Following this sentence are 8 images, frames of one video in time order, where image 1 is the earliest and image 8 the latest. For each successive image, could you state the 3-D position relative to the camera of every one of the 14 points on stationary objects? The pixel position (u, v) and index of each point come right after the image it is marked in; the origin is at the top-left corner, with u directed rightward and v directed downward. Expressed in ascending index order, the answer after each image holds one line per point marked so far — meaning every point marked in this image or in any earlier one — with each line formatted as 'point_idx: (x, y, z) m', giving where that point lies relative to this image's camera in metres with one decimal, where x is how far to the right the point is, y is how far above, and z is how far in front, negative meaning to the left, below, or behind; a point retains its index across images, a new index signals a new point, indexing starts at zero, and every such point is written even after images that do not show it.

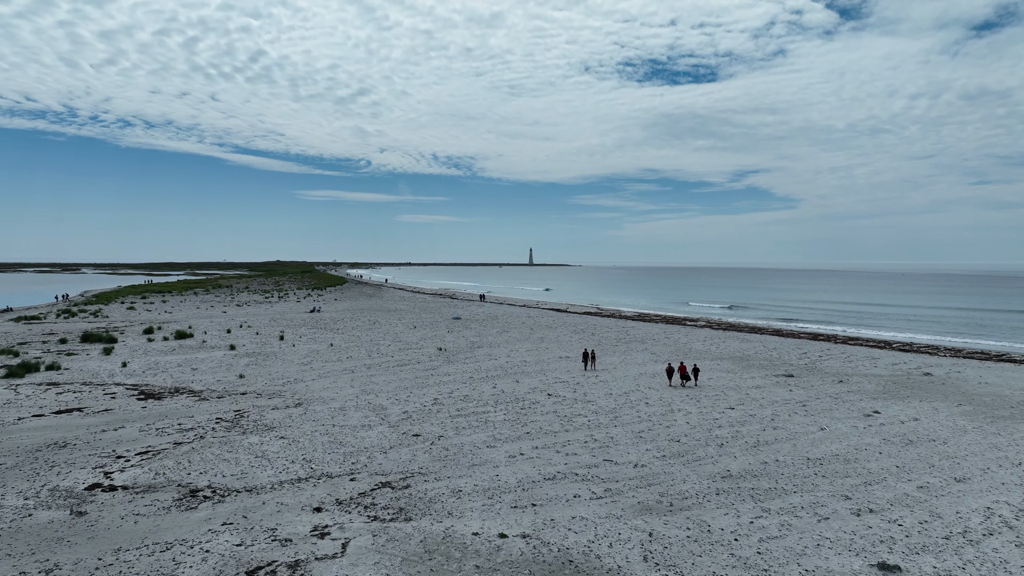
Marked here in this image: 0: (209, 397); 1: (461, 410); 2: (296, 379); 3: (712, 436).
0: (-6.4, -2.3, +16.6) m
1: (-1.0, -2.4, +15.0) m
2: (-5.3, -2.2, +19.1) m
3: (+3.2, -2.4, +12.7) m
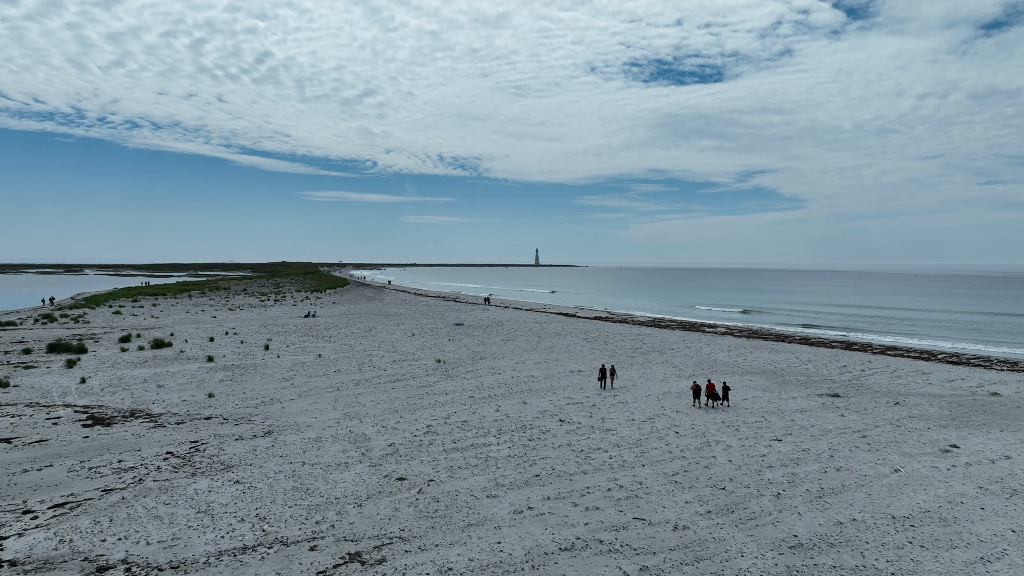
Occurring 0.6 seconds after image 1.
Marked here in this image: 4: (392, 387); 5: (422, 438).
0: (-6.3, -2.5, +14.3) m
1: (-0.9, -2.5, +12.7) m
2: (-5.1, -2.4, +16.8) m
3: (+3.3, -2.6, +10.3) m
4: (-2.8, -2.3, +18.3) m
5: (-1.5, -2.5, +13.1) m
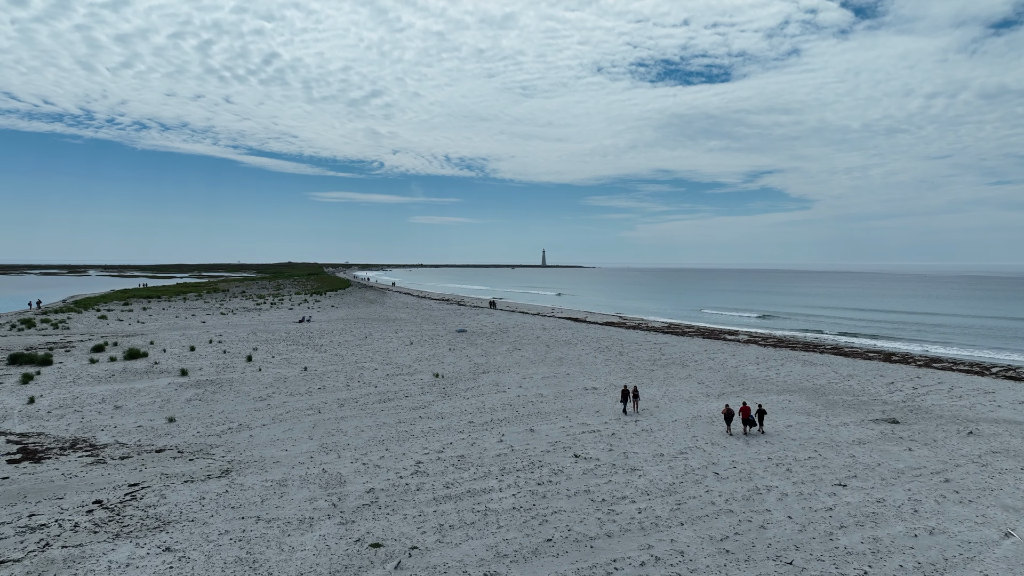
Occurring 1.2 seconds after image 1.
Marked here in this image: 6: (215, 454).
0: (-6.2, -2.6, +12.1) m
1: (-0.8, -2.7, +10.4) m
2: (-5.0, -2.5, +14.6) m
3: (+3.4, -2.7, +8.0) m
4: (-2.7, -2.5, +16.1) m
5: (-1.4, -2.7, +10.8) m
6: (-4.7, -2.6, +12.4) m
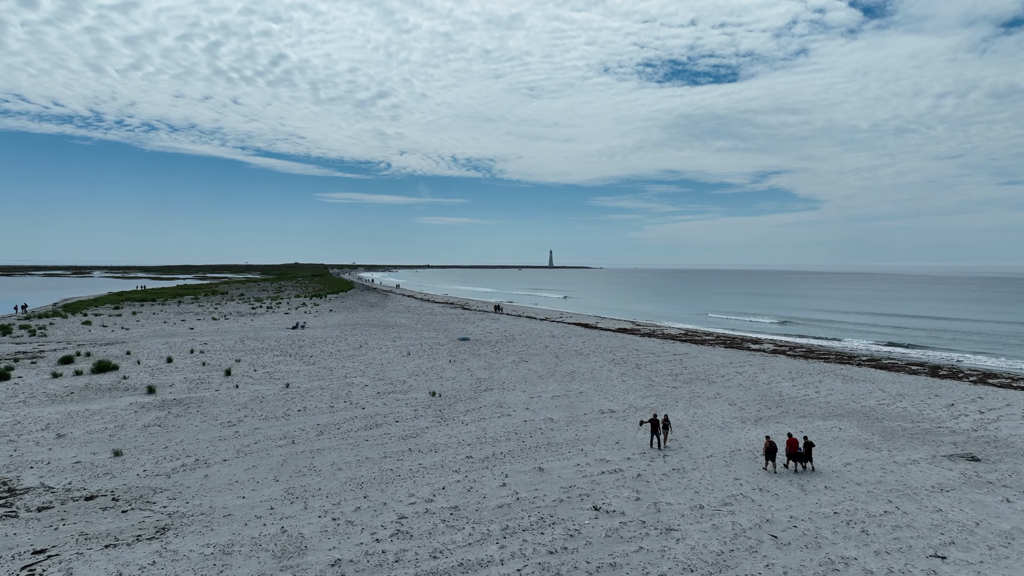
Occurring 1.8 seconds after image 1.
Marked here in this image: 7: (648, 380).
0: (-6.2, -2.8, +9.9) m
1: (-0.8, -2.8, +8.2) m
2: (-5.0, -2.7, +12.4) m
3: (+3.4, -2.9, +5.7) m
4: (-2.6, -2.7, +13.8) m
5: (-1.4, -2.8, +8.6) m
6: (-4.6, -2.8, +10.2) m
7: (+3.4, -2.3, +20.0) m
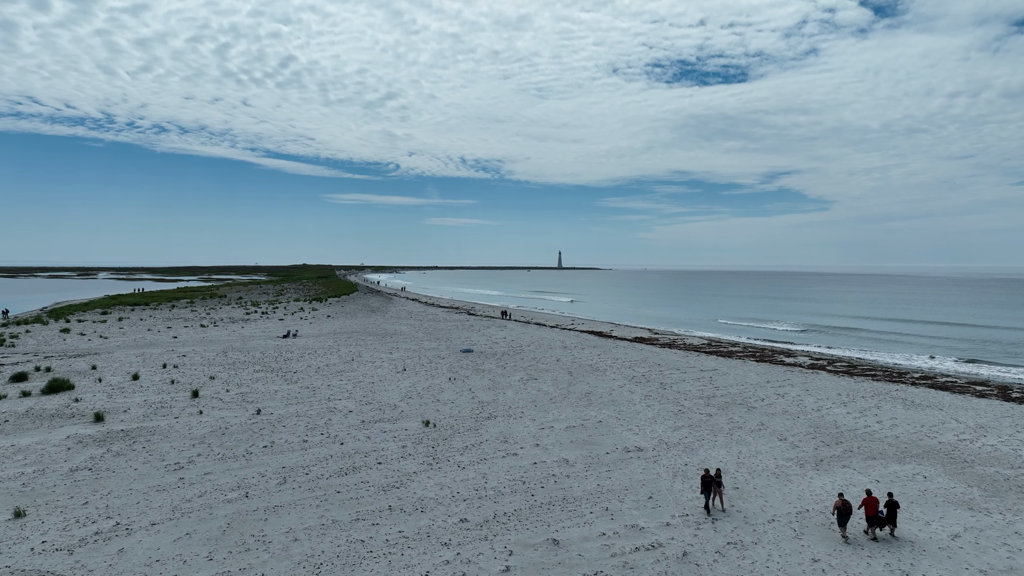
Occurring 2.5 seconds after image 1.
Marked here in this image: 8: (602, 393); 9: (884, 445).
0: (-6.1, -3.0, +7.3) m
1: (-0.7, -3.1, +5.5) m
2: (-4.9, -2.9, +9.8) m
3: (+3.4, -3.1, +3.0) m
4: (-2.5, -2.9, +11.2) m
5: (-1.3, -3.0, +5.9) m
6: (-4.6, -3.0, +7.5) m
7: (+3.6, -2.6, +17.2) m
8: (+2.2, -2.5, +18.9) m
9: (+6.4, -2.7, +13.5) m
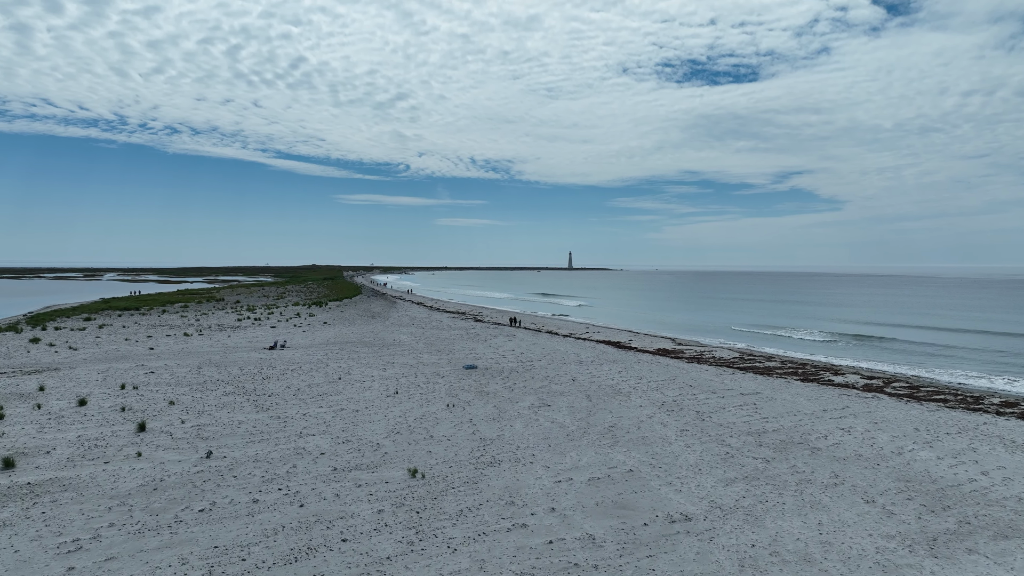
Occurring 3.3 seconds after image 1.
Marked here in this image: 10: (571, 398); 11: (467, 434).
0: (-6.1, -3.2, +4.2) m
1: (-0.7, -3.3, +2.3) m
2: (-4.8, -3.2, +6.7) m
3: (+3.4, -3.3, -0.2) m
4: (-2.4, -3.1, +8.0) m
5: (-1.3, -3.3, +2.8) m
6: (-4.5, -3.3, +4.4) m
7: (+3.8, -2.8, +14.0) m
8: (+2.3, -2.8, +15.7) m
9: (+6.5, -3.0, +10.3) m
10: (+1.4, -2.6, +19.2) m
11: (-0.9, -2.8, +15.2) m
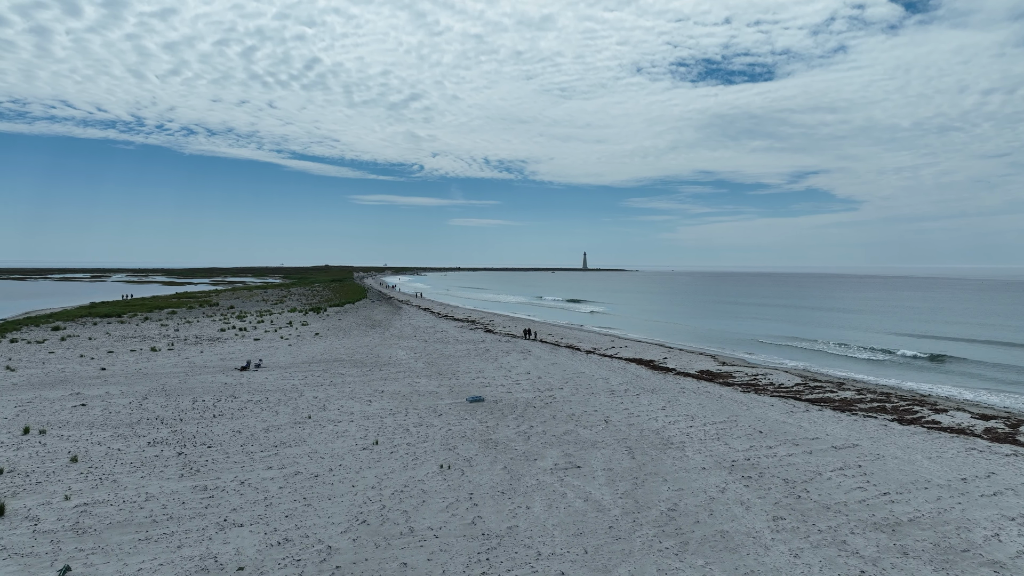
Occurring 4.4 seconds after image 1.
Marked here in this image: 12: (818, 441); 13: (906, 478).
0: (-6.0, -3.6, -0.5) m
1: (-0.7, -3.6, -2.5) m
2: (-4.7, -3.5, +1.9) m
3: (+3.3, -3.7, -5.1) m
4: (-2.3, -3.4, +3.3) m
5: (-1.3, -3.6, -2.0) m
6: (-4.5, -3.6, -0.3) m
7: (+4.0, -3.1, +9.1) m
8: (+2.6, -3.1, +10.9) m
9: (+6.7, -3.3, +5.4) m
10: (+1.7, -3.0, +14.3) m
11: (-0.7, -3.2, +10.4) m
12: (+6.0, -2.9, +15.3) m
13: (+6.3, -3.0, +12.6) m
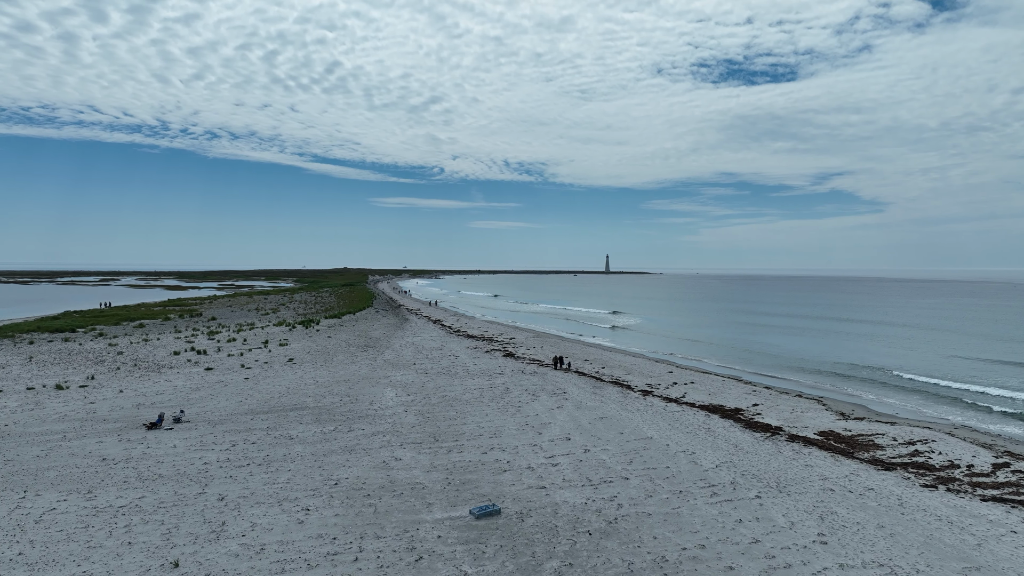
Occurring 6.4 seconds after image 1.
0: (-6.0, -4.0, -8.7) m
1: (-0.7, -4.0, -10.8) m
2: (-4.6, -3.9, -6.3) m
3: (+3.3, -4.1, -13.5) m
4: (-2.2, -3.9, -5.0) m
5: (-1.3, -4.0, -10.4) m
6: (-4.5, -4.0, -8.5) m
7: (+4.2, -3.6, +0.7) m
8: (+2.9, -3.5, +2.5) m
9: (+6.8, -3.7, -3.2) m
10: (+2.1, -3.4, +5.9) m
11: (-0.4, -3.6, +2.0) m
12: (+6.4, -3.4, +6.8) m
13: (+6.7, -3.4, +4.1) m
